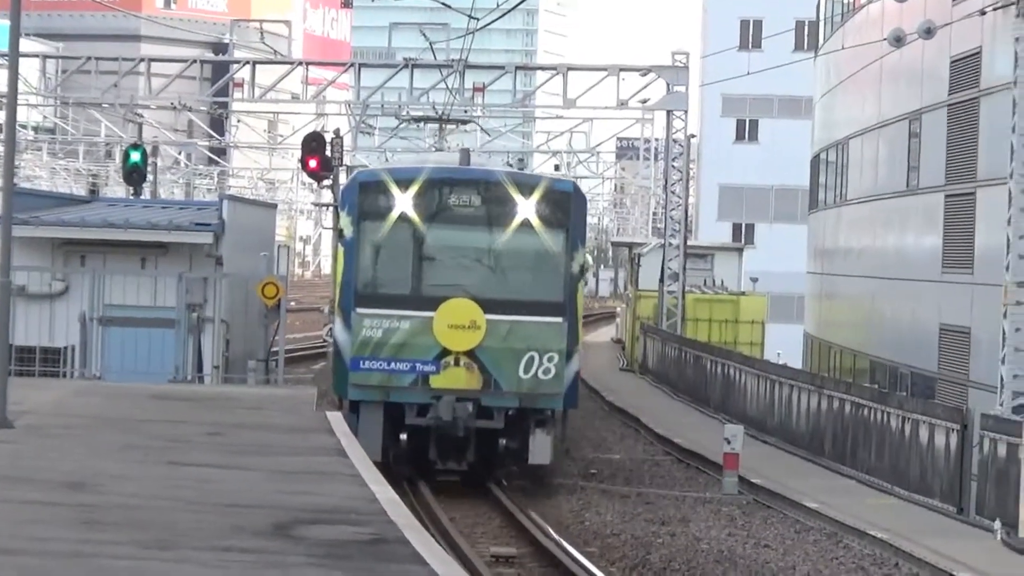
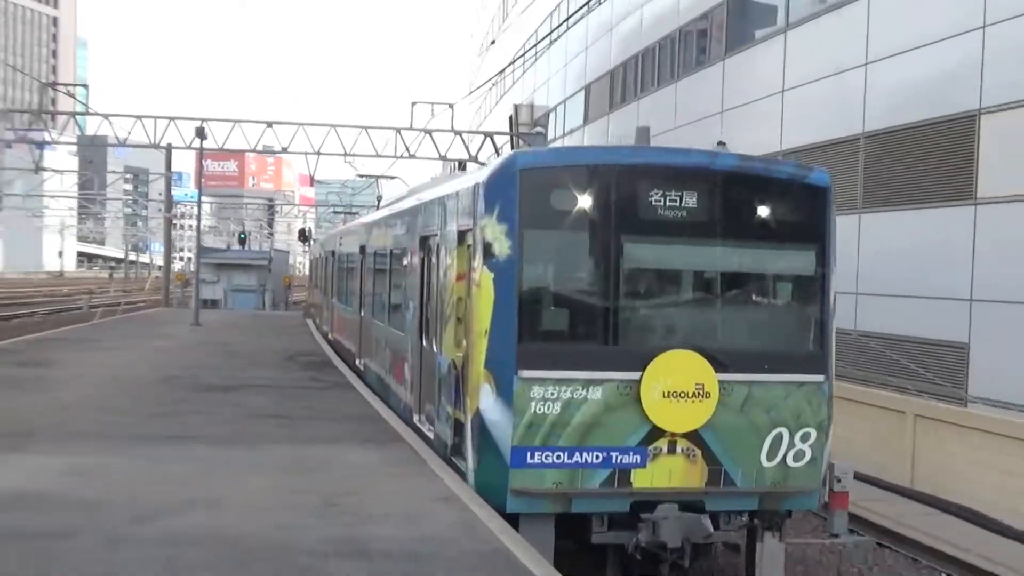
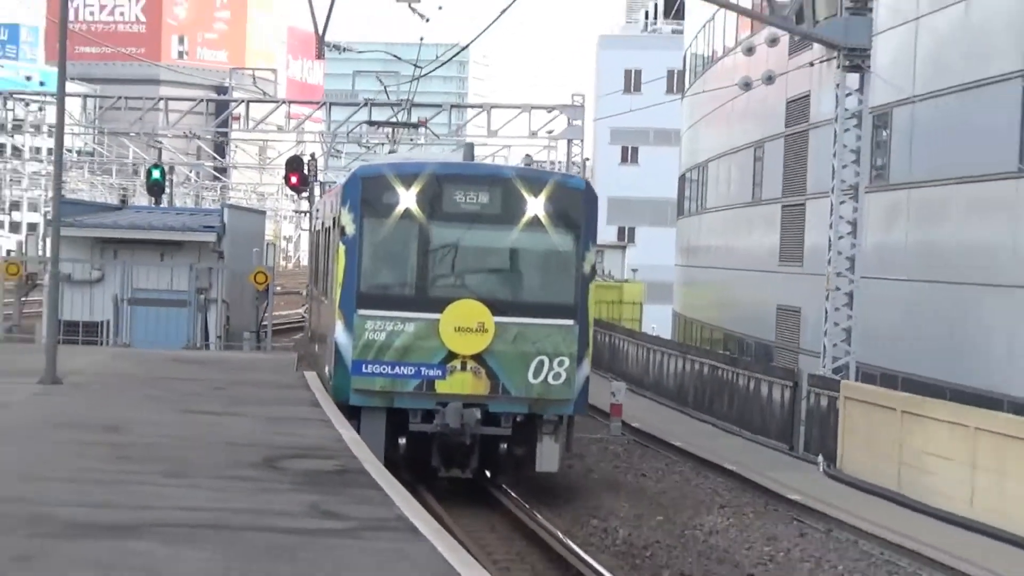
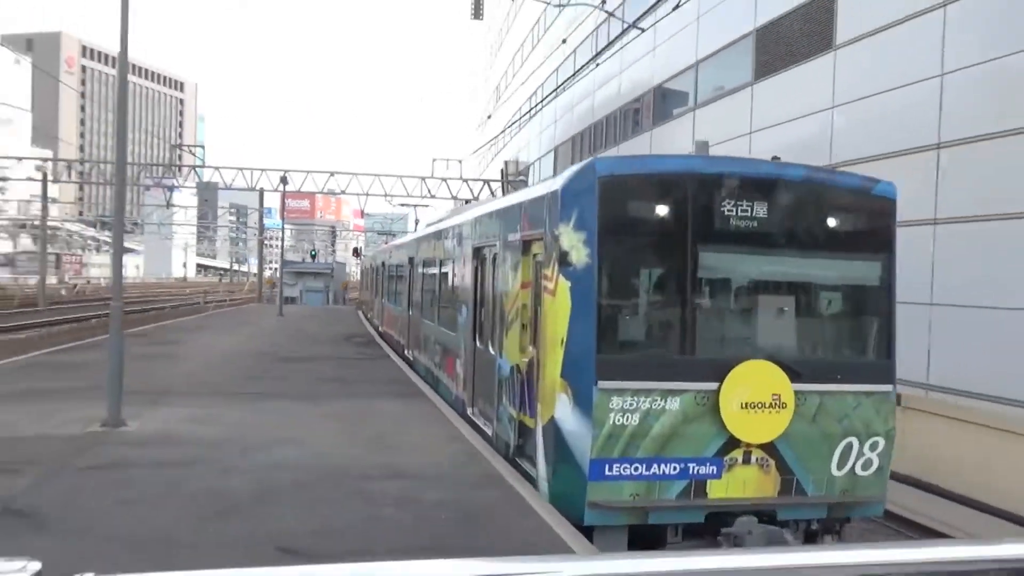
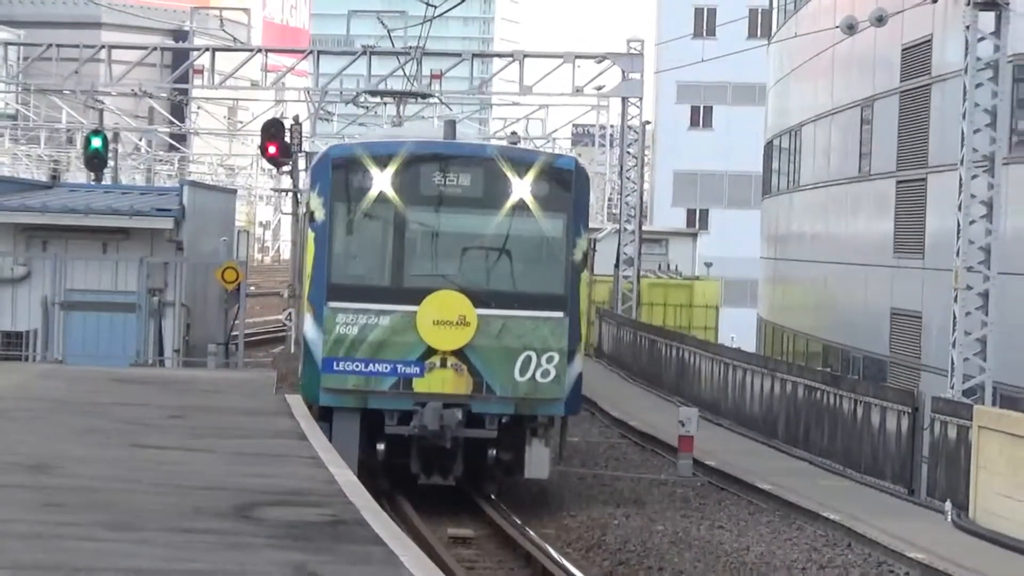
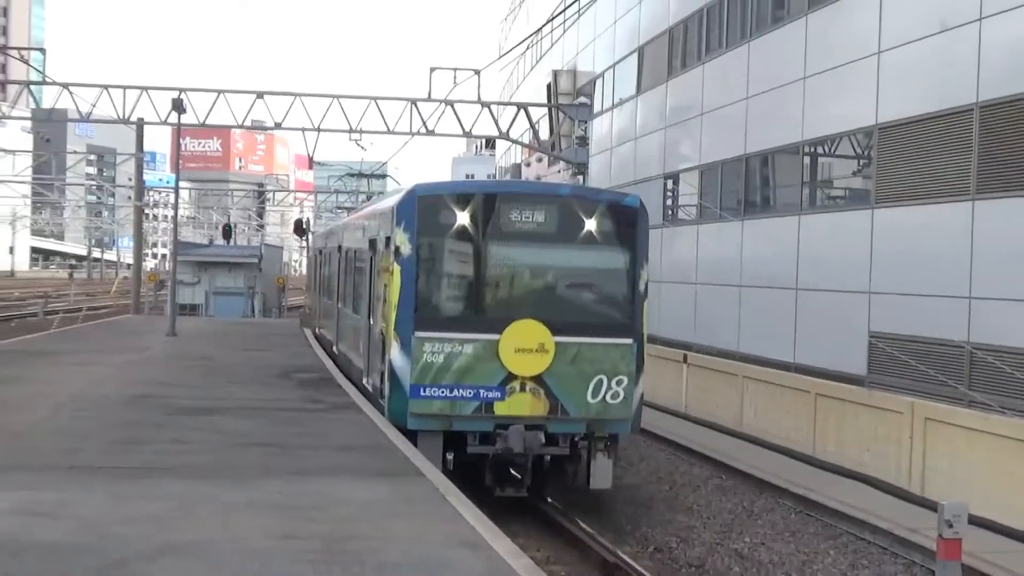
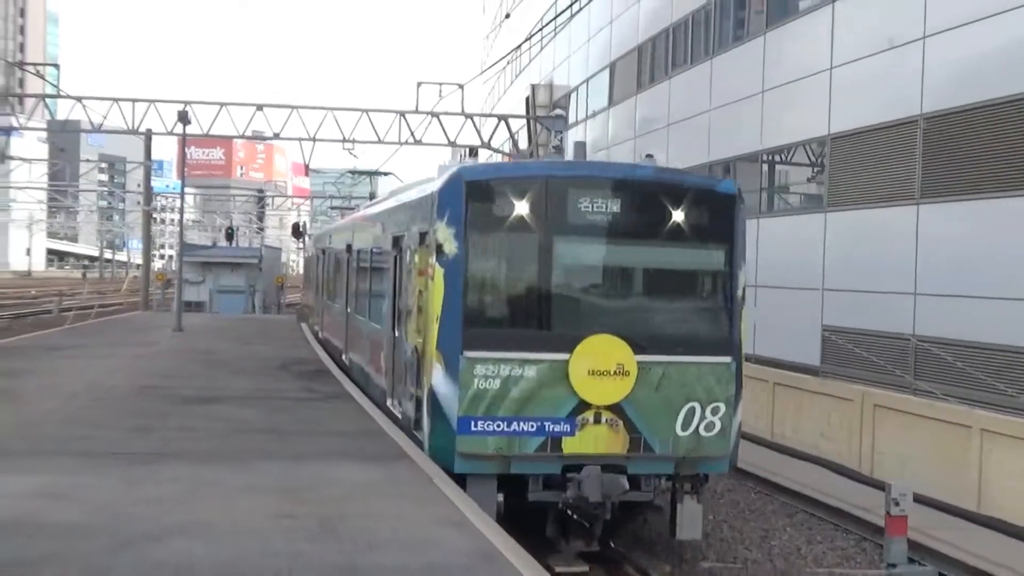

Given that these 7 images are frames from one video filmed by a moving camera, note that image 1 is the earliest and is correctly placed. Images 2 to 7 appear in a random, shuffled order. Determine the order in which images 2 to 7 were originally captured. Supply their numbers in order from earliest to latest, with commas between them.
5, 3, 6, 7, 2, 4
